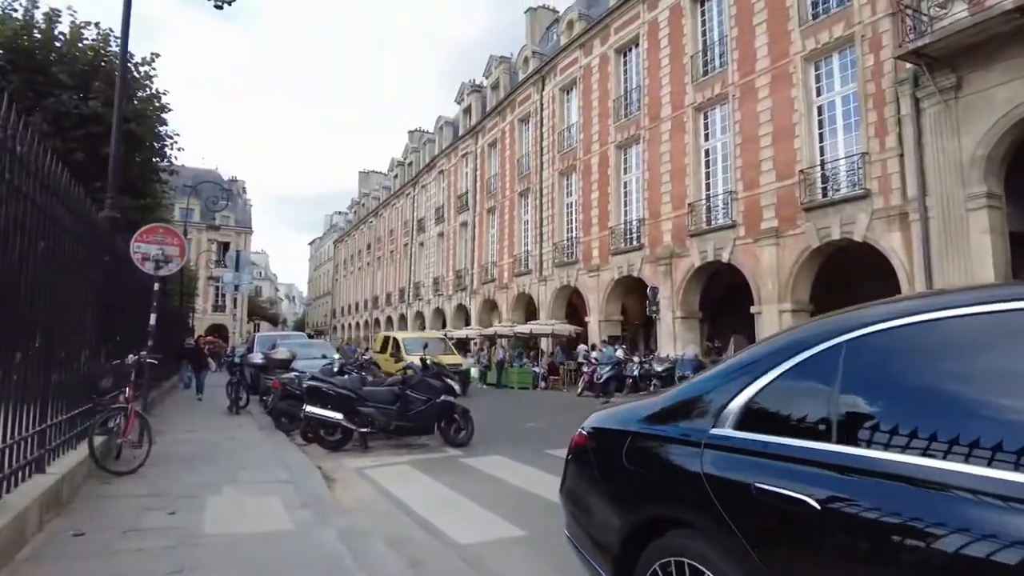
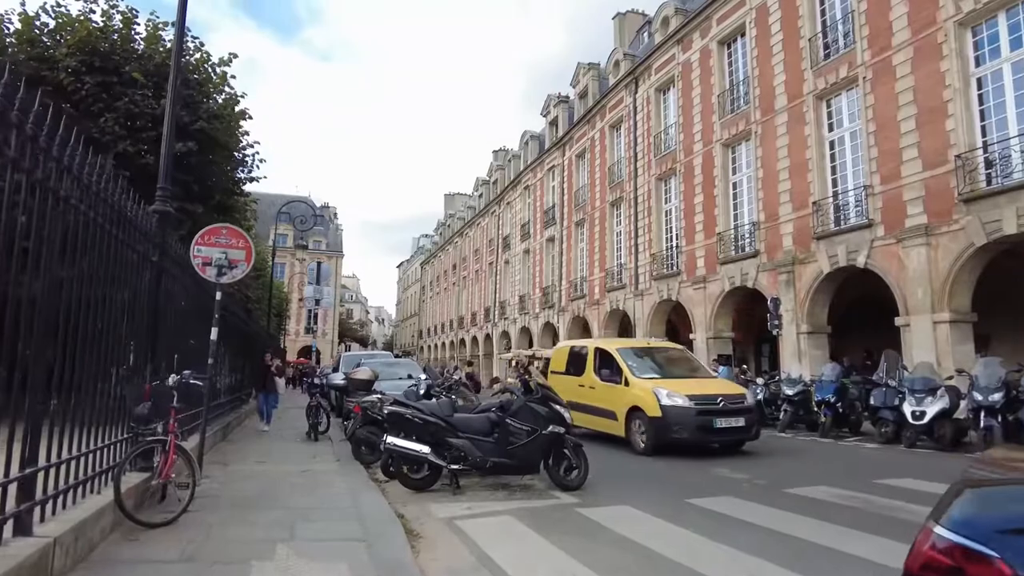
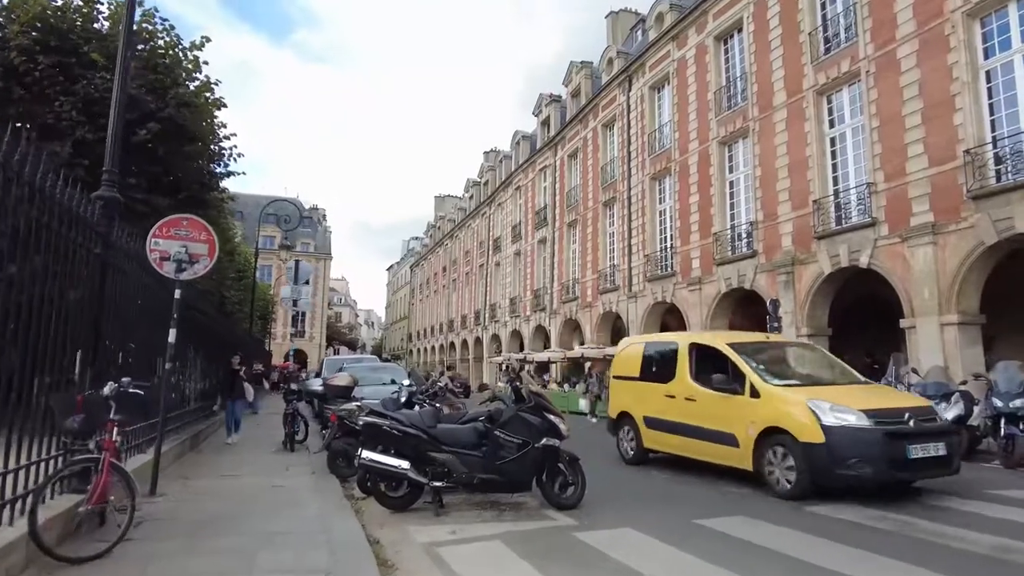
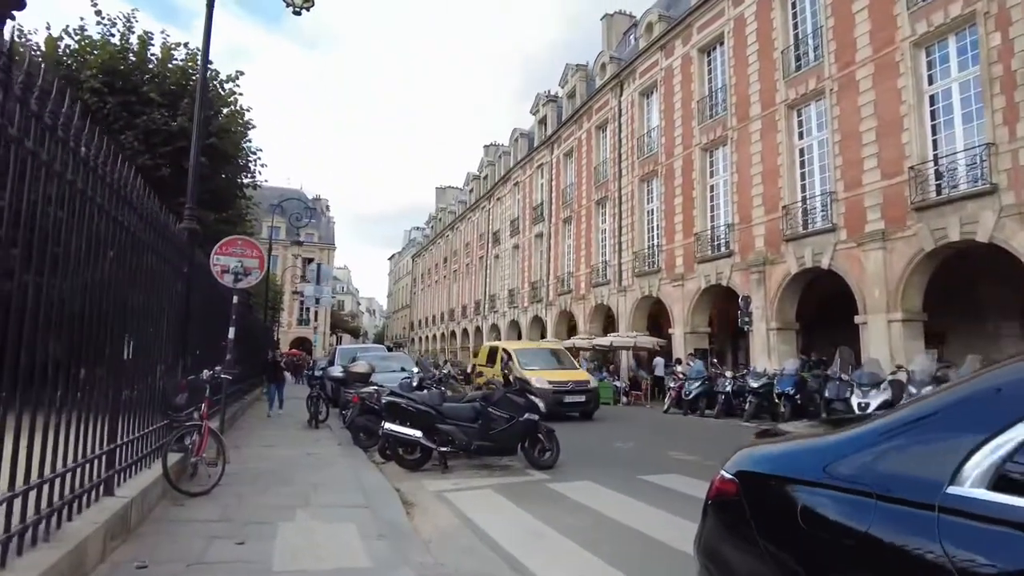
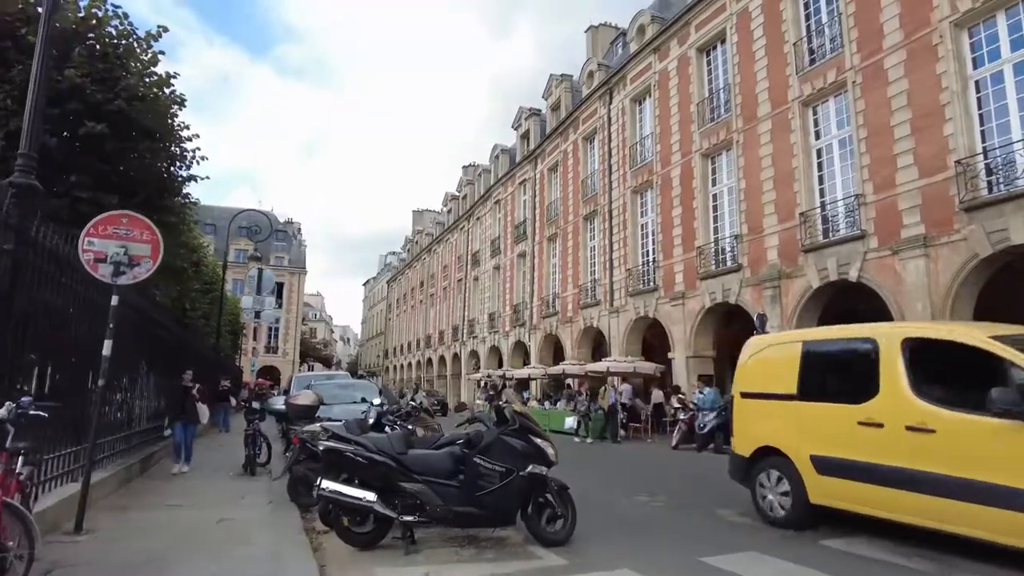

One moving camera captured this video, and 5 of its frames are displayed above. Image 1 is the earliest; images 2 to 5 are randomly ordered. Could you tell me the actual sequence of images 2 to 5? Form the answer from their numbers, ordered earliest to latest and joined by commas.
4, 2, 3, 5
